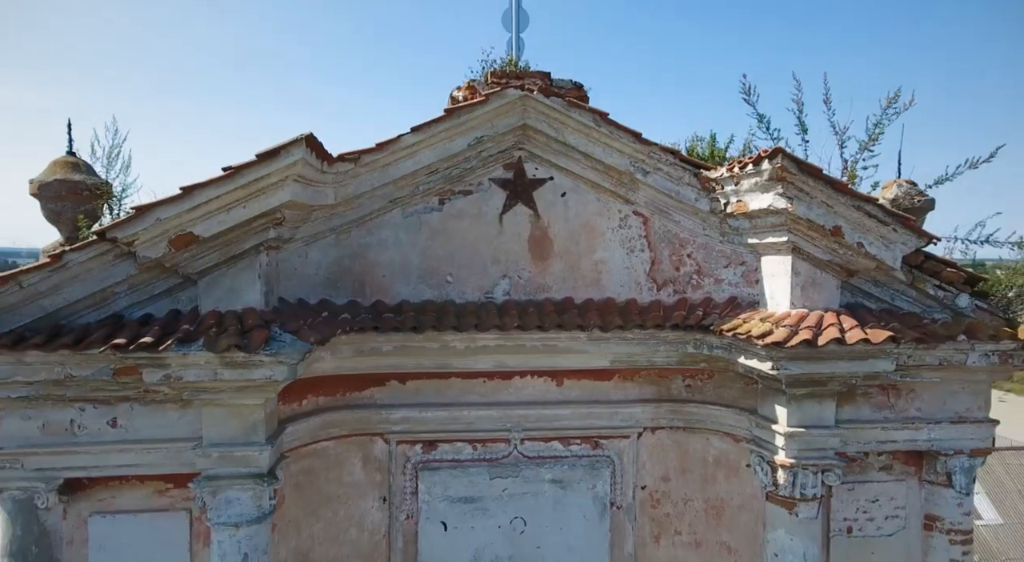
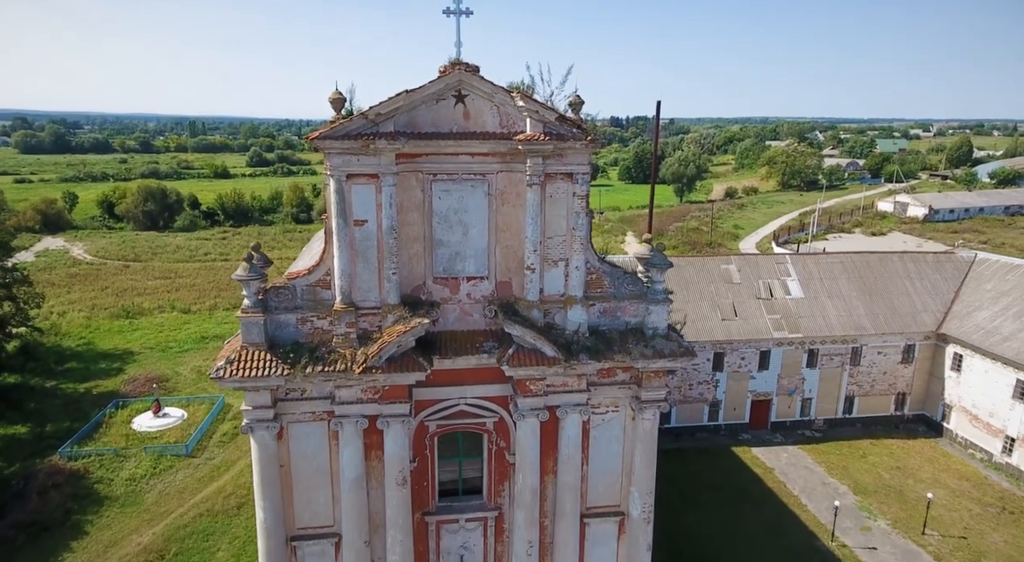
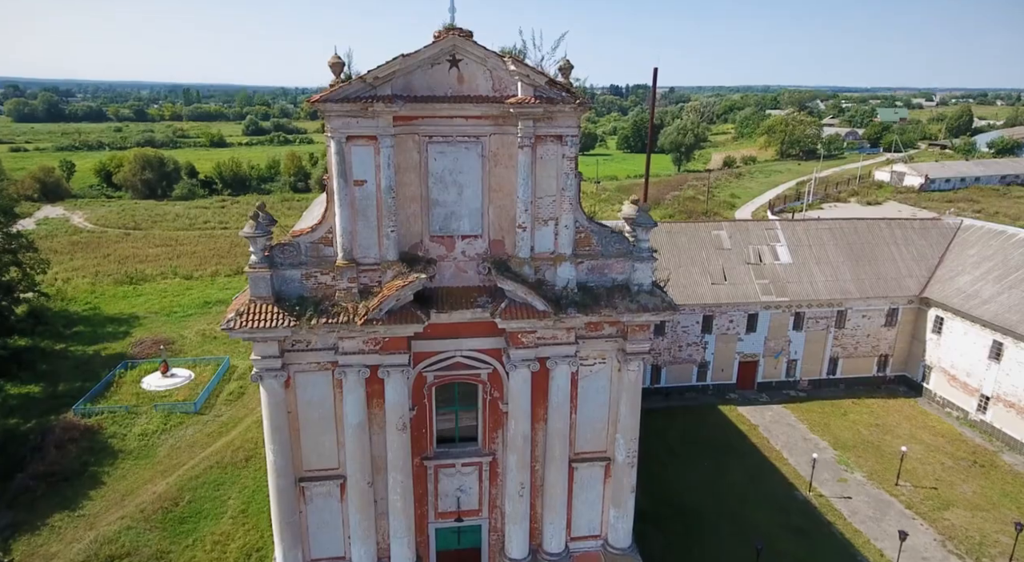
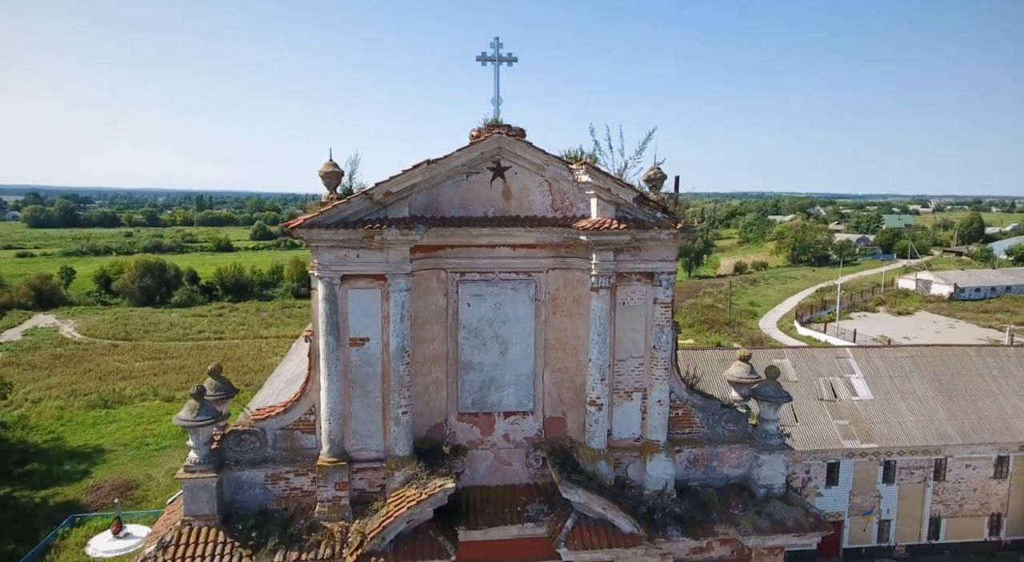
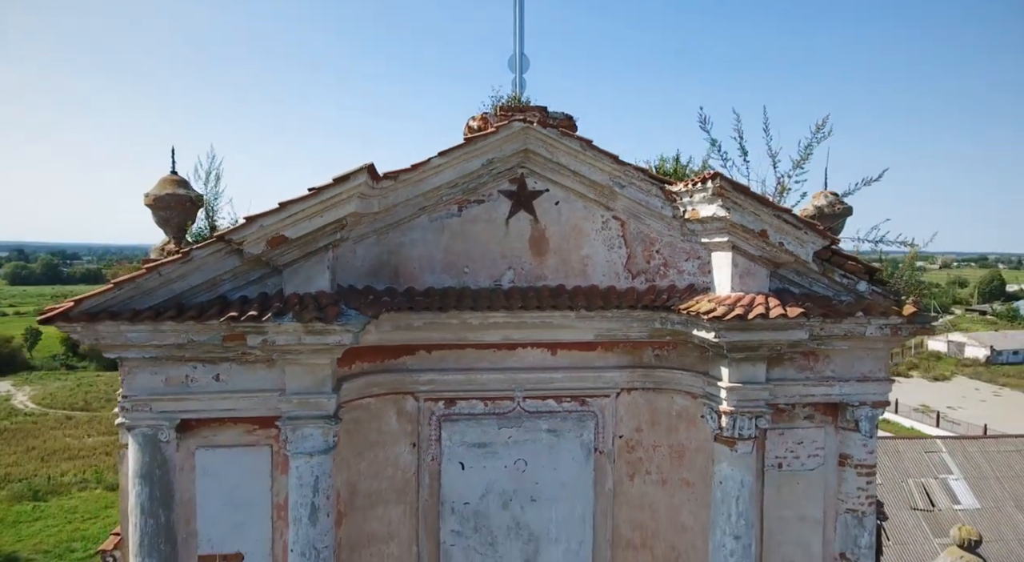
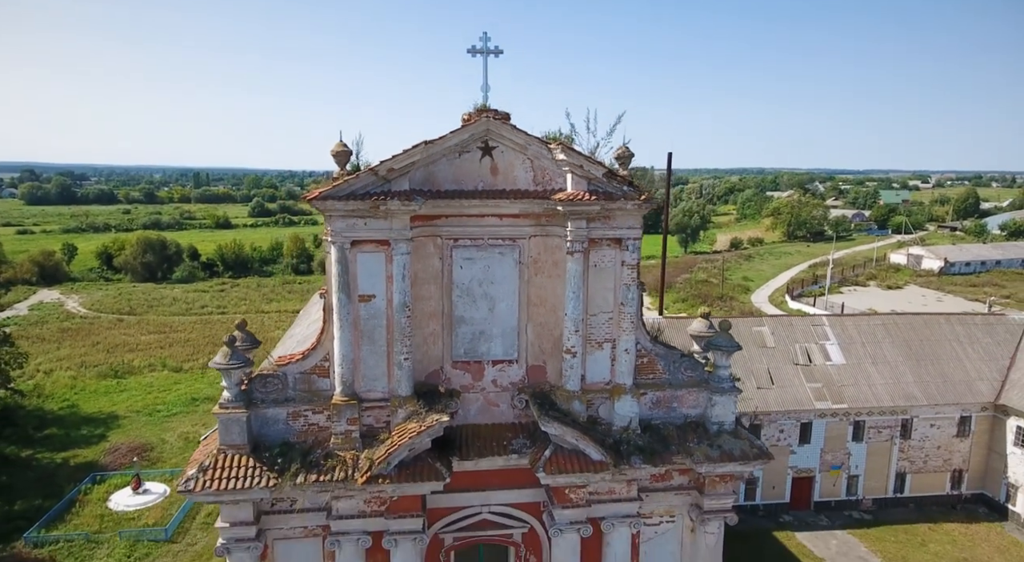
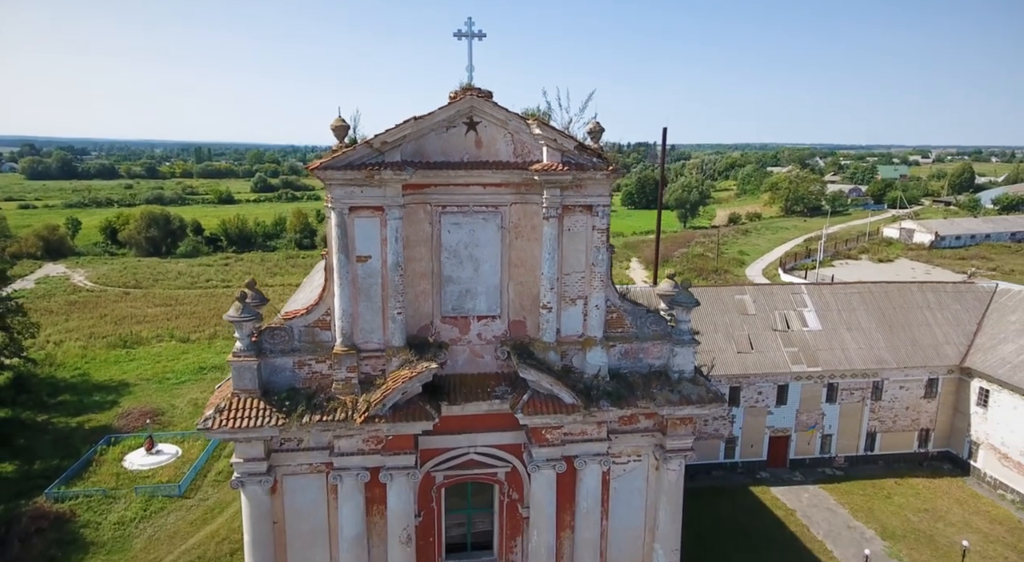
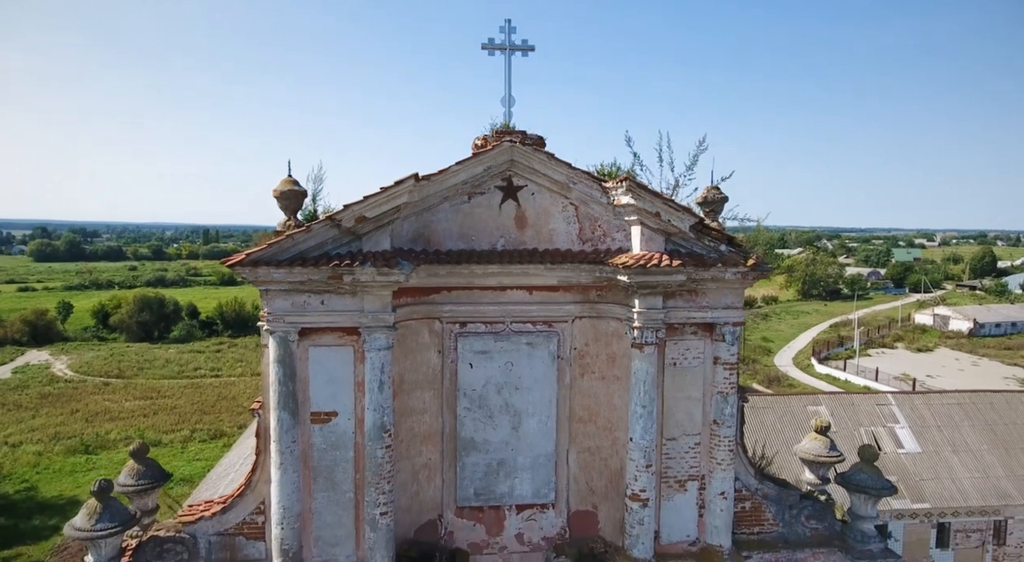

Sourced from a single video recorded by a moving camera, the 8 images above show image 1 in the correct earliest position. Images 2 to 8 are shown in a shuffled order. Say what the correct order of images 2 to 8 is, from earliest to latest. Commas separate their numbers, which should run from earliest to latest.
5, 8, 4, 6, 7, 2, 3
